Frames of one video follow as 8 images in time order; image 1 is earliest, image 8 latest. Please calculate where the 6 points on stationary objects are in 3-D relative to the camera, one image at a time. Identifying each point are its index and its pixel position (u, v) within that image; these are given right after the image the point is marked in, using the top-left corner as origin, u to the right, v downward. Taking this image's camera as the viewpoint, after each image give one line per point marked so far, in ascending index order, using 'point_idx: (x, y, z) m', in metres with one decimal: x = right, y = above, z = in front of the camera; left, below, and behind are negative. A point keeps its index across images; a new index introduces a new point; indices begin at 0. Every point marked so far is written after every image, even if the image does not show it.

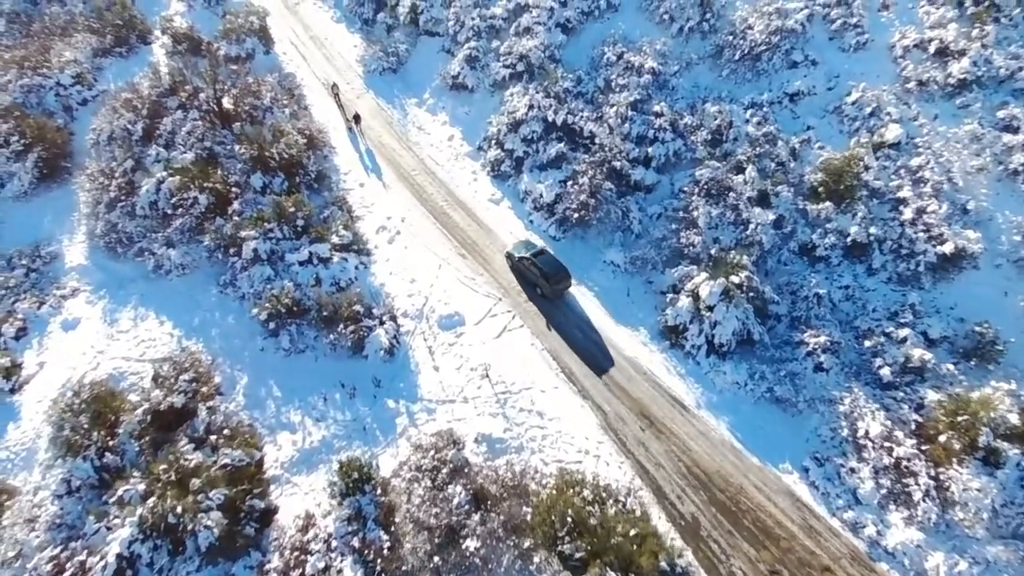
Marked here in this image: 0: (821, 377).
0: (+9.5, -2.7, +19.0) m
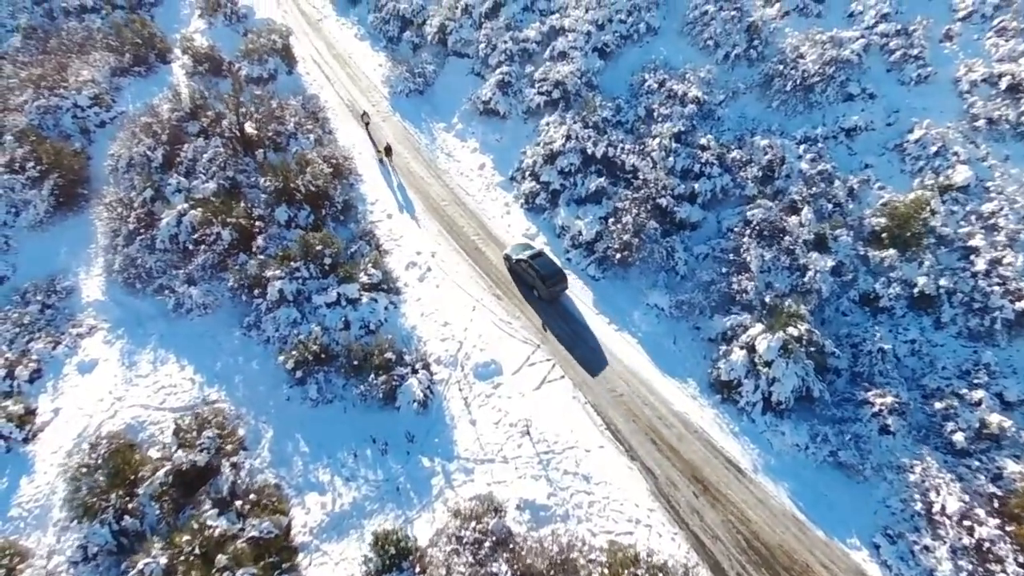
0: (+10.7, -4.4, +17.7) m
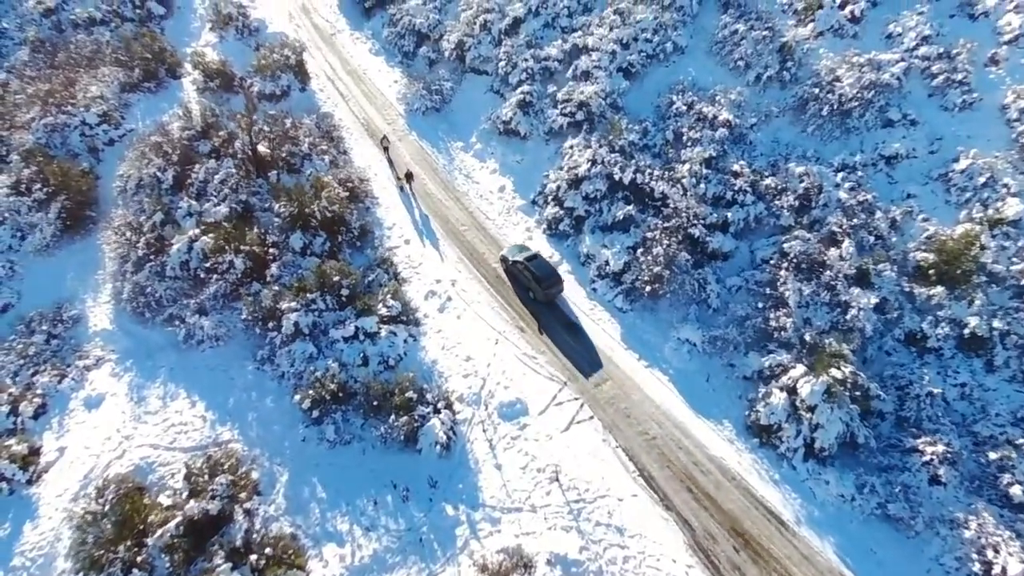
0: (+11.5, -5.5, +16.7) m
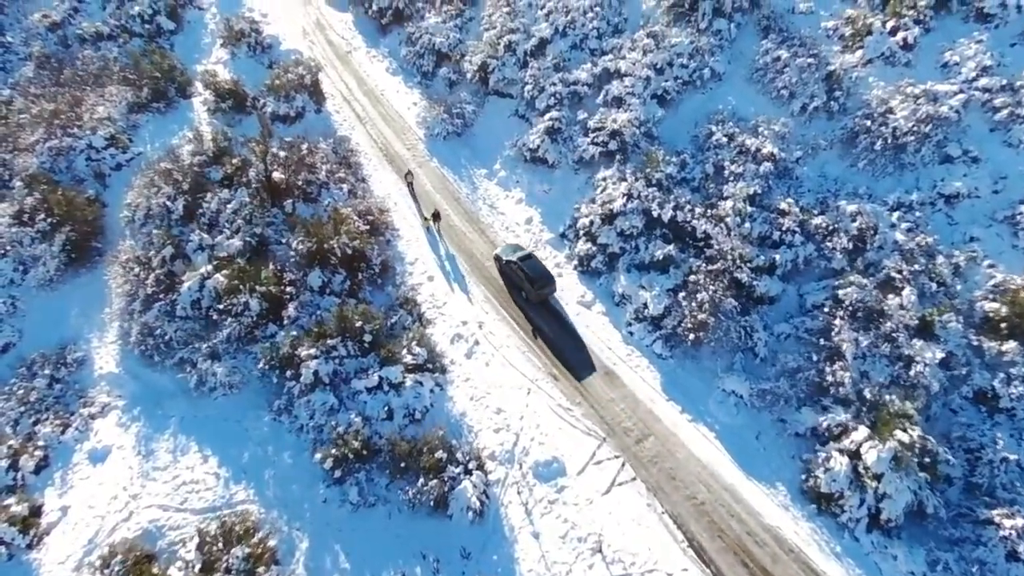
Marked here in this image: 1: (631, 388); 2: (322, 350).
0: (+12.5, -7.1, +15.3) m
1: (+3.9, -3.2, +19.9) m
2: (-5.9, -1.9, +19.4) m
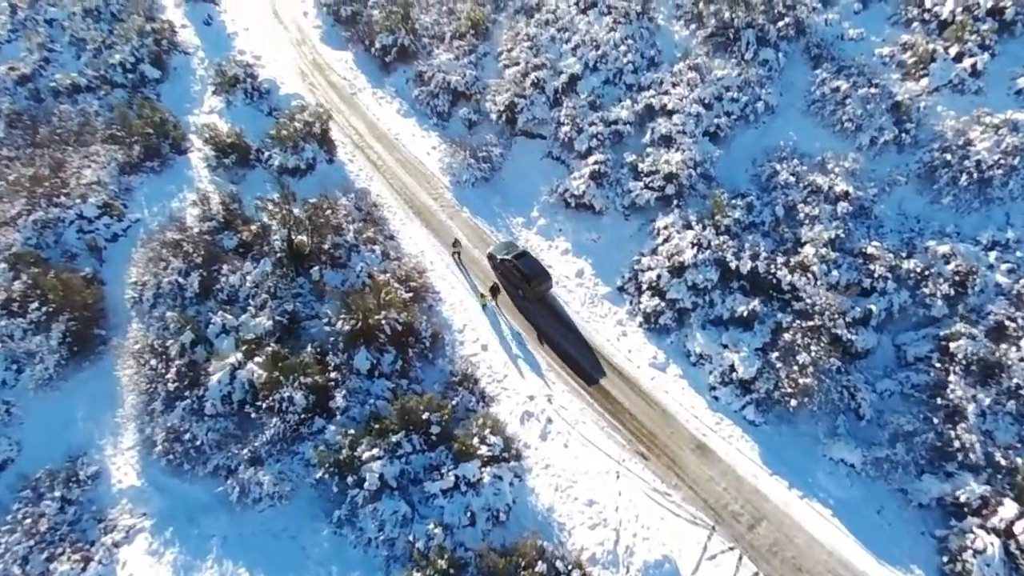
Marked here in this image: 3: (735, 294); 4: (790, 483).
0: (+15.5, -8.3, +13.8) m
1: (+6.3, -5.1, +18.0) m
2: (-3.5, -4.4, +17.0) m
3: (+7.2, -0.2, +20.0) m
4: (+7.9, -5.5, +17.6) m
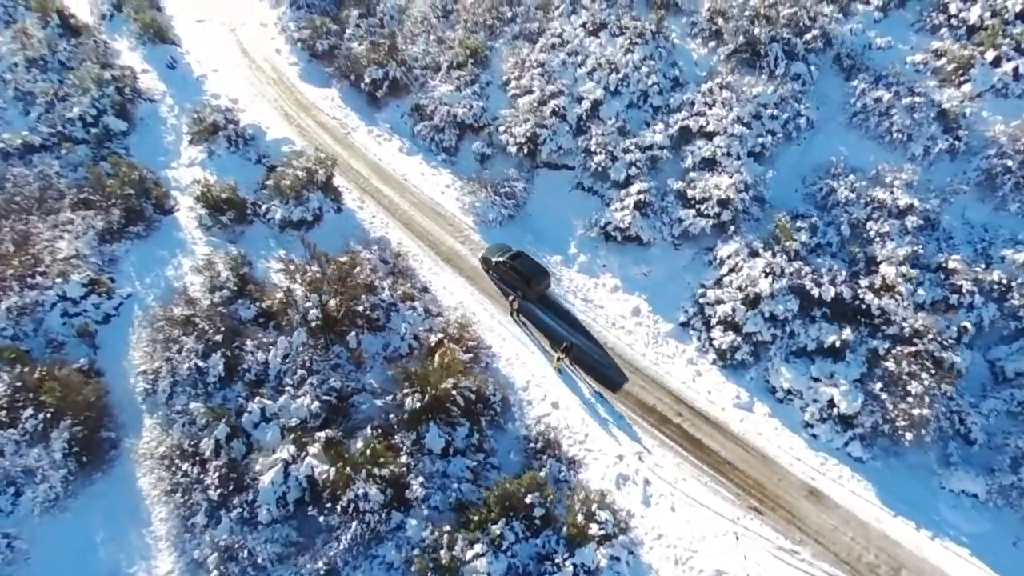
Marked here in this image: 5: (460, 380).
0: (+18.8, -8.2, +13.2) m
1: (+9.1, -5.9, +16.7) m
2: (-0.6, -6.1, +14.8) m
3: (+9.3, -1.0, +18.9) m
4: (+10.7, -6.2, +16.4) m
5: (-1.6, -2.6, +17.9) m
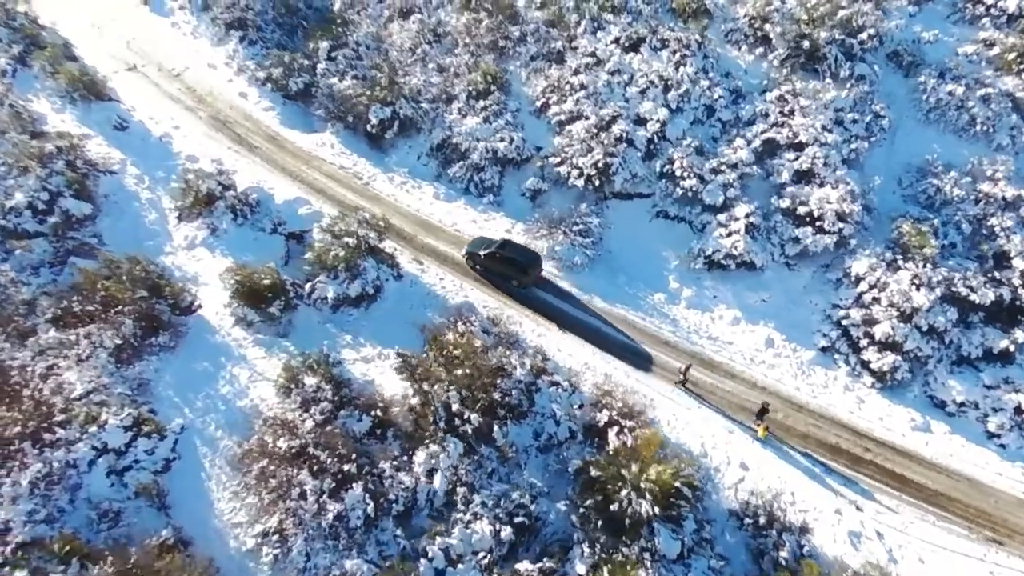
0: (+25.1, -6.7, +14.6) m
1: (+14.7, -6.0, +16.2) m
2: (+5.7, -7.5, +12.6) m
3: (+13.8, -1.2, +18.4) m
4: (+16.4, -6.0, +16.2) m
5: (+3.6, -4.4, +15.4) m
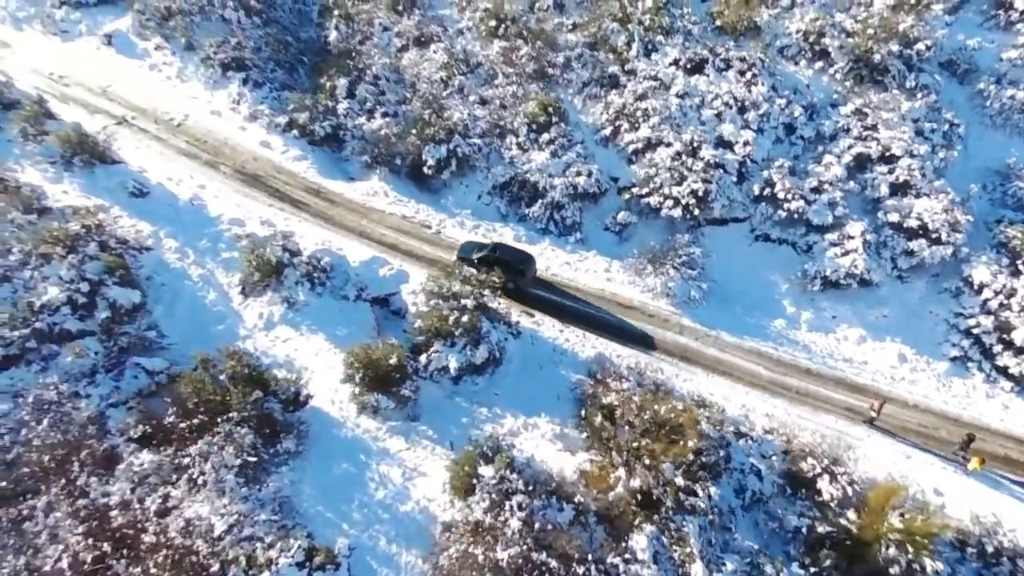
0: (+30.6, -5.3, +17.1) m
1: (+20.0, -5.7, +17.2) m
2: (+11.8, -8.1, +12.2) m
3: (+18.2, -1.1, +19.2) m
4: (+21.6, -5.6, +17.4) m
5: (+9.0, -5.3, +14.8) m
